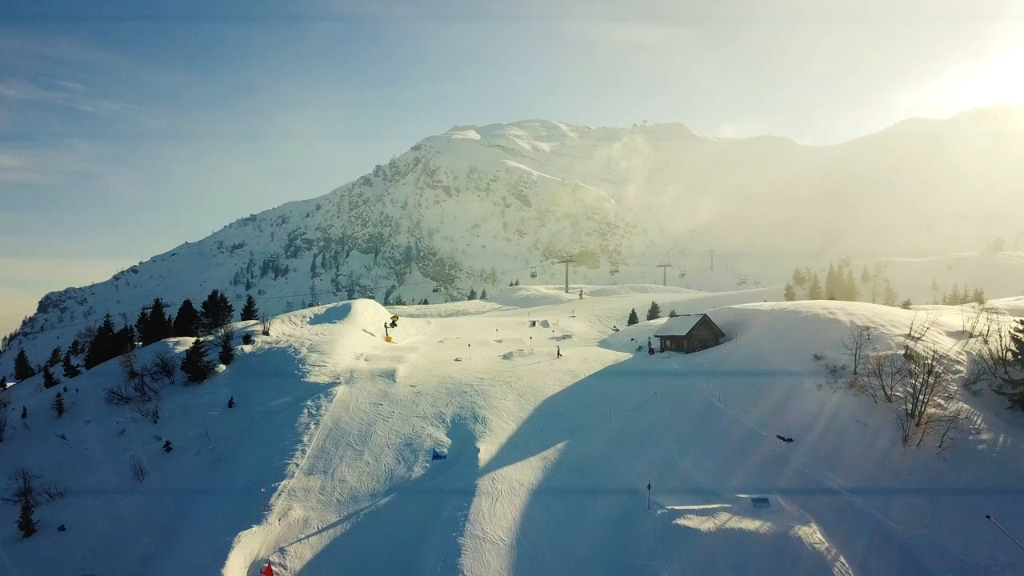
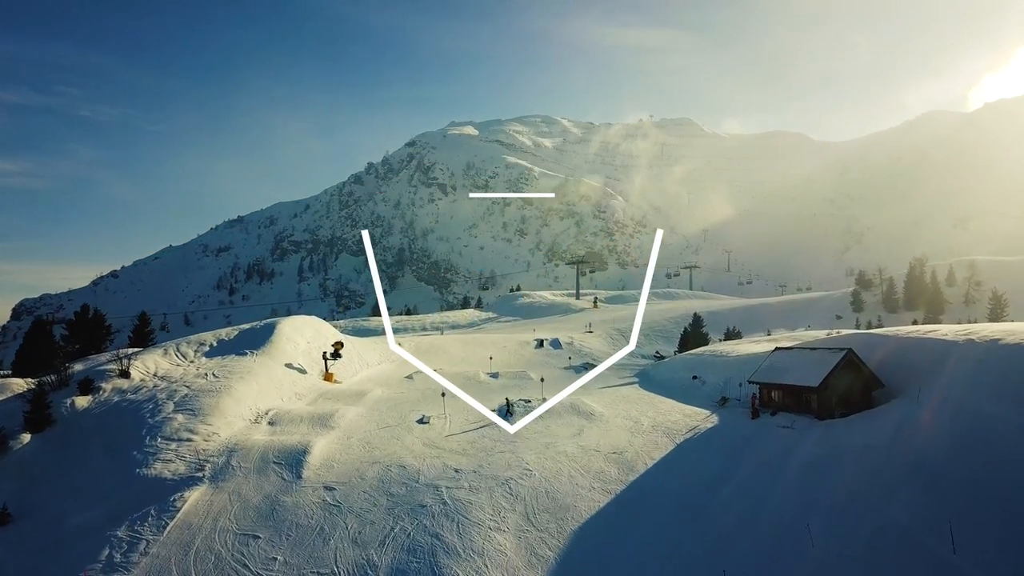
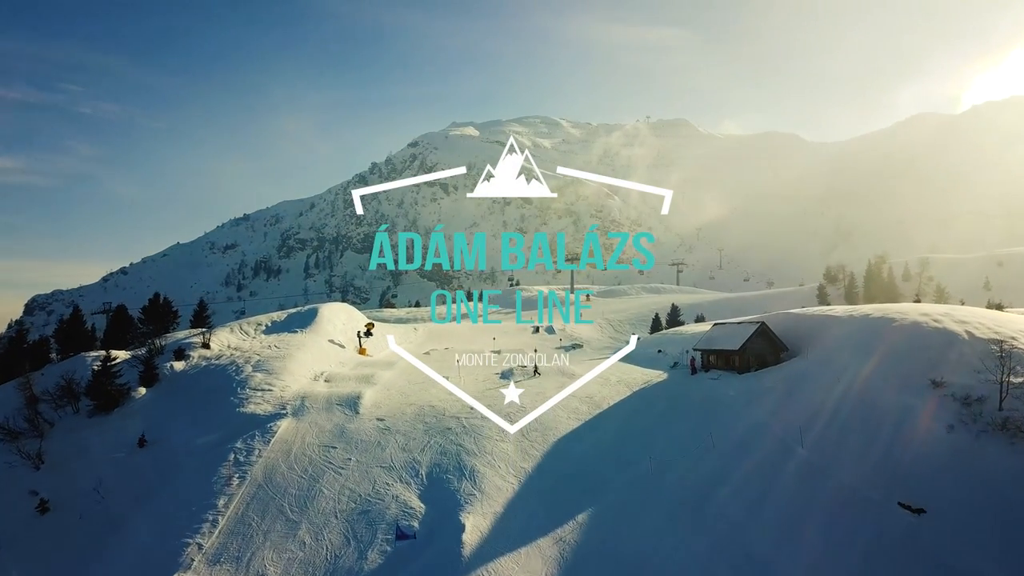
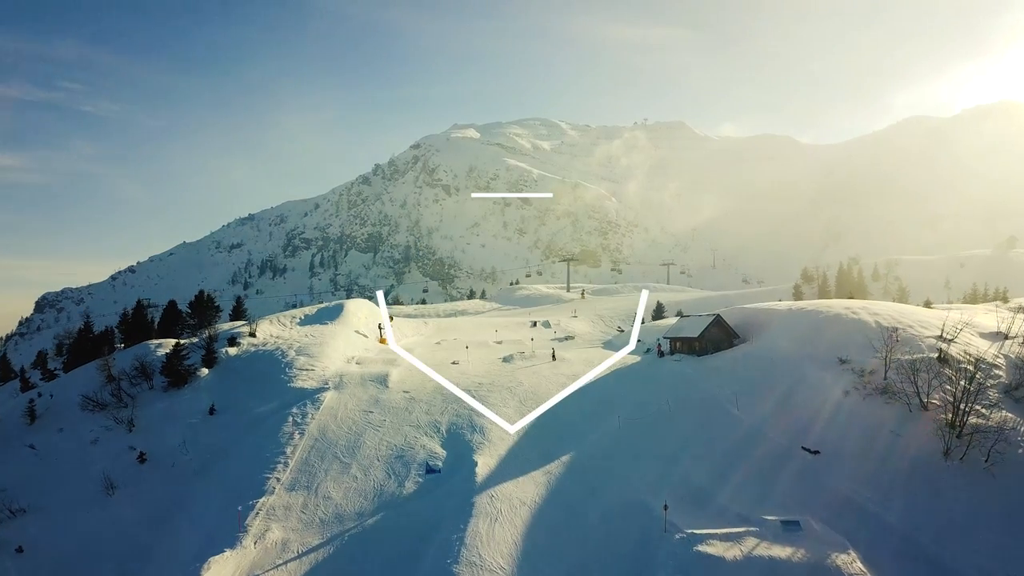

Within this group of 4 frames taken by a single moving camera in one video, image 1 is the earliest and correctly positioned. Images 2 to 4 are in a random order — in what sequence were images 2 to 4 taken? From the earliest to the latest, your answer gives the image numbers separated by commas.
4, 3, 2
